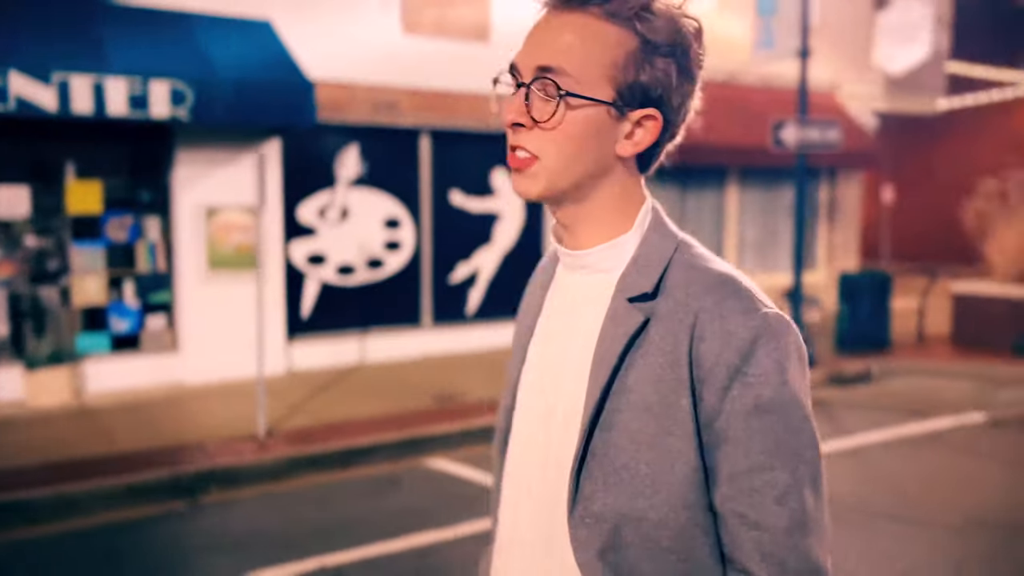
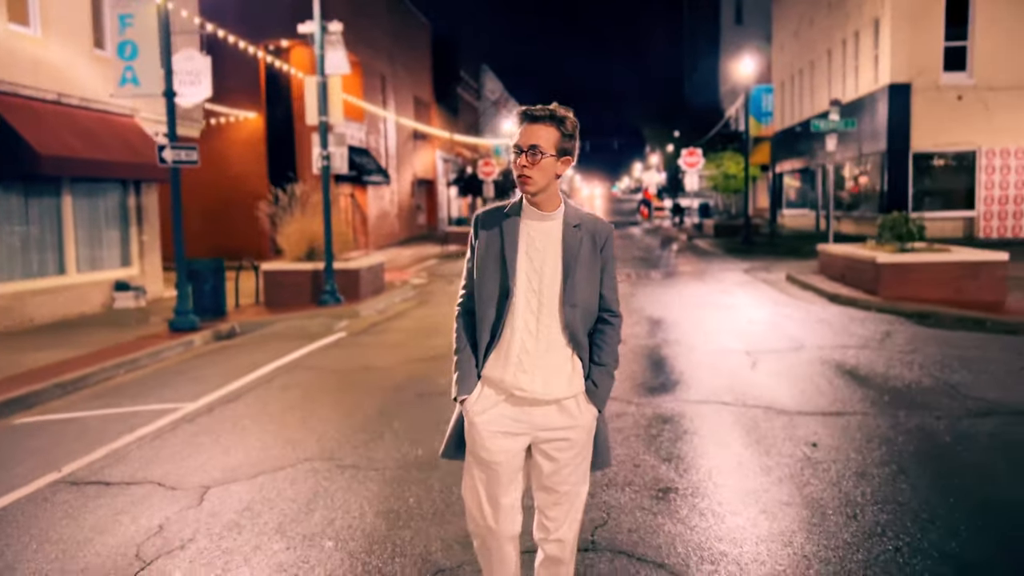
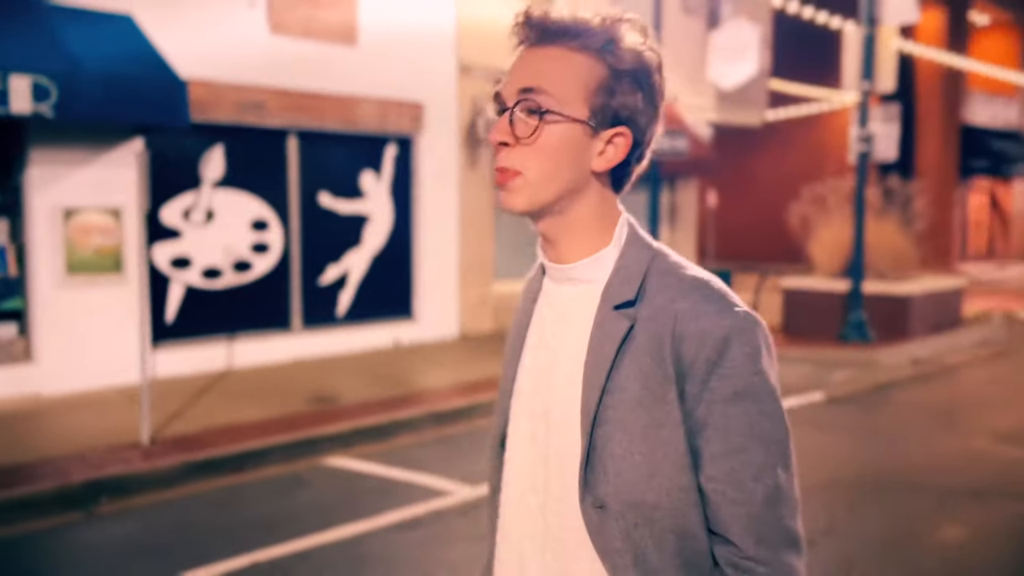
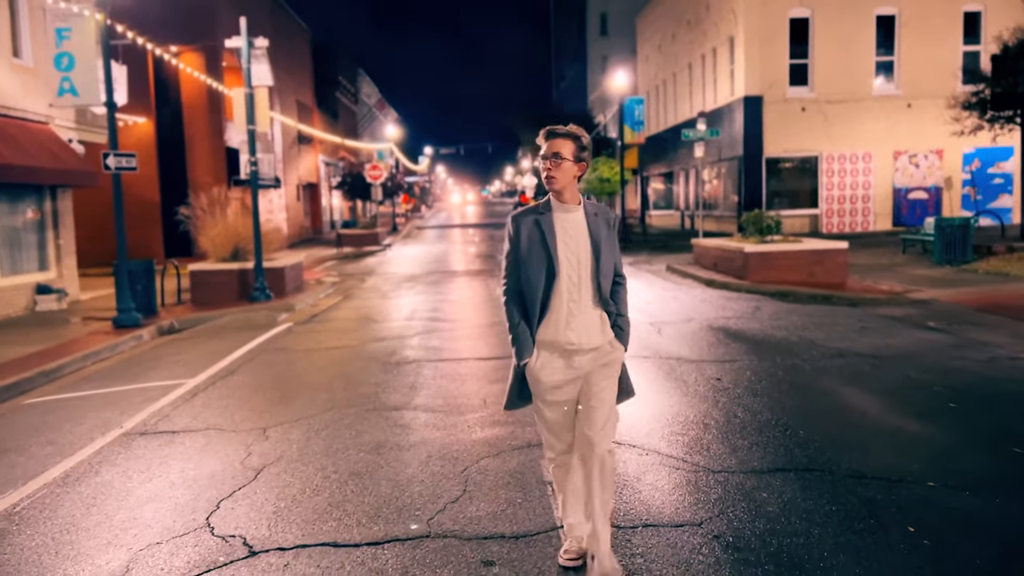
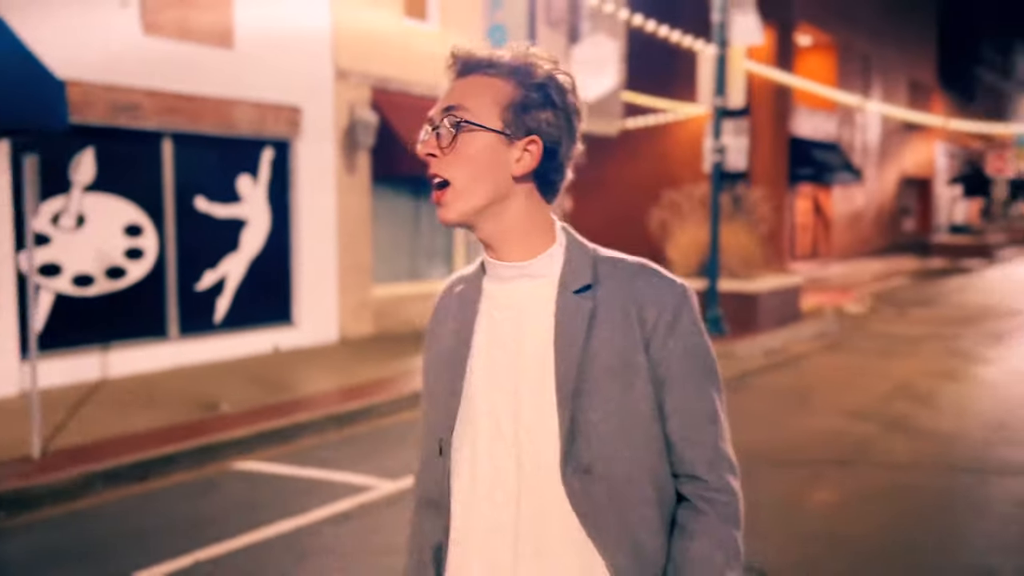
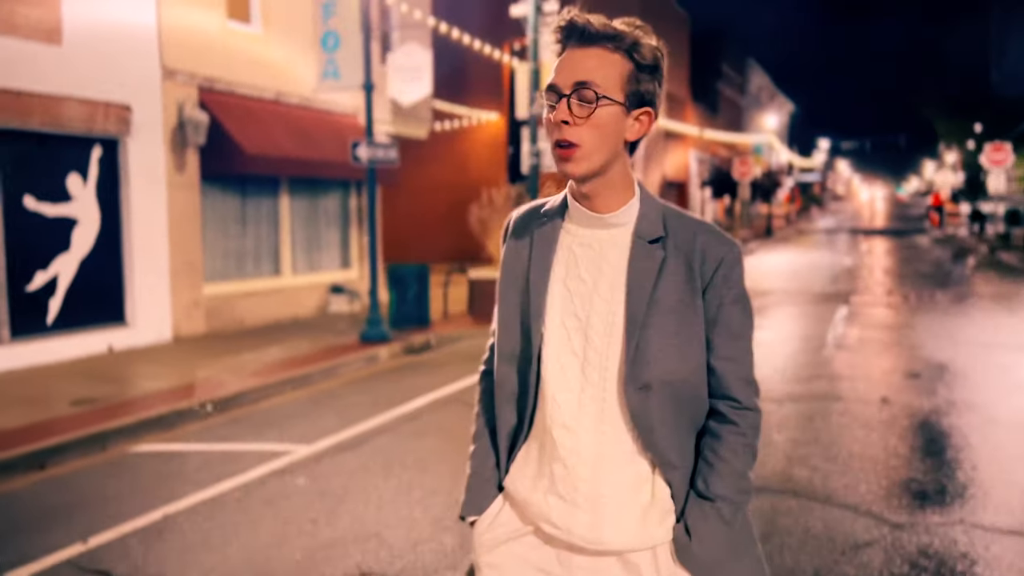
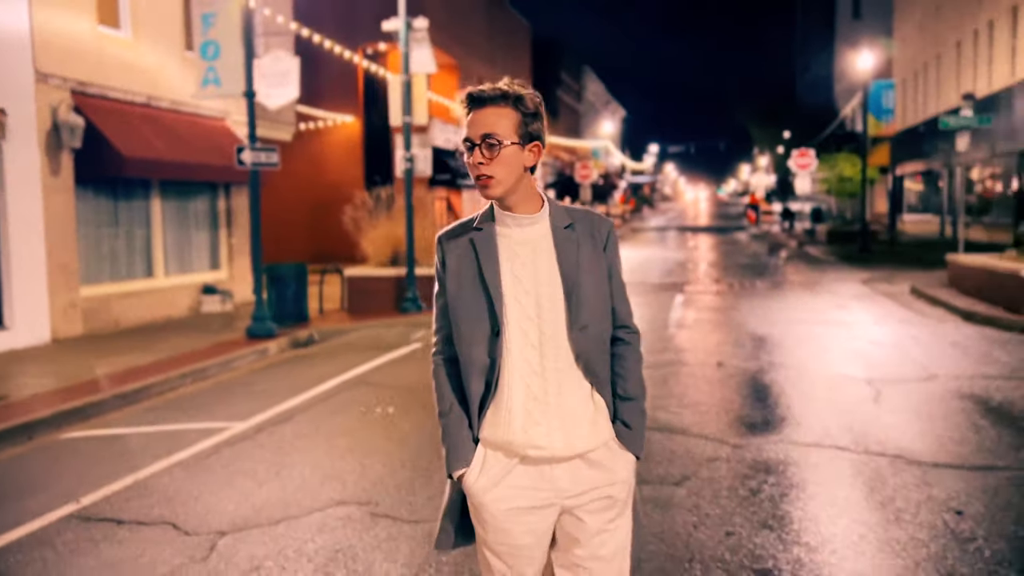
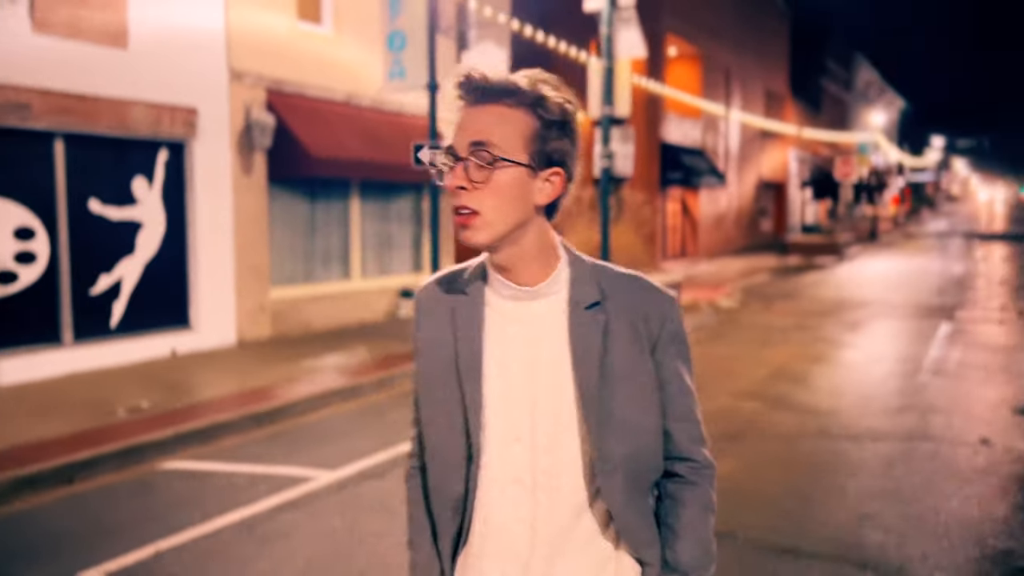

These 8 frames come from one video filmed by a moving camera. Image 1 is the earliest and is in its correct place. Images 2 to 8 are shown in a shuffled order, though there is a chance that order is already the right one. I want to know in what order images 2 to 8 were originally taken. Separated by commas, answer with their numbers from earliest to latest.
3, 5, 8, 6, 7, 2, 4
